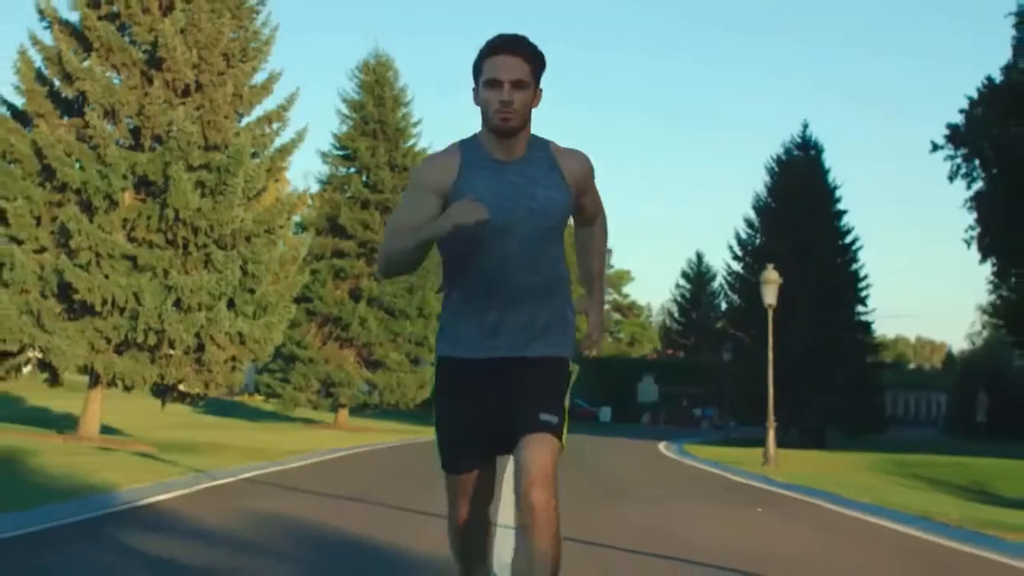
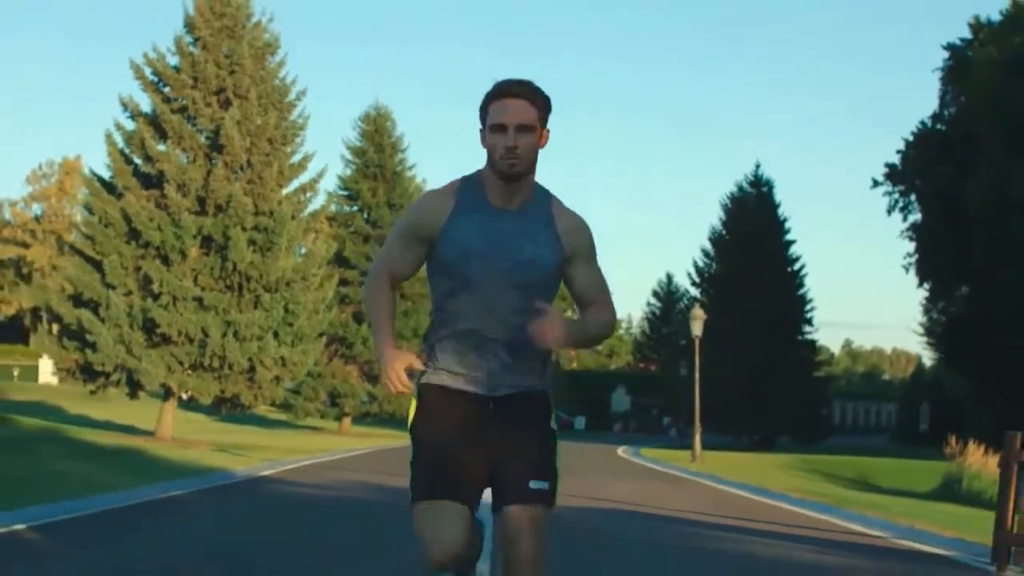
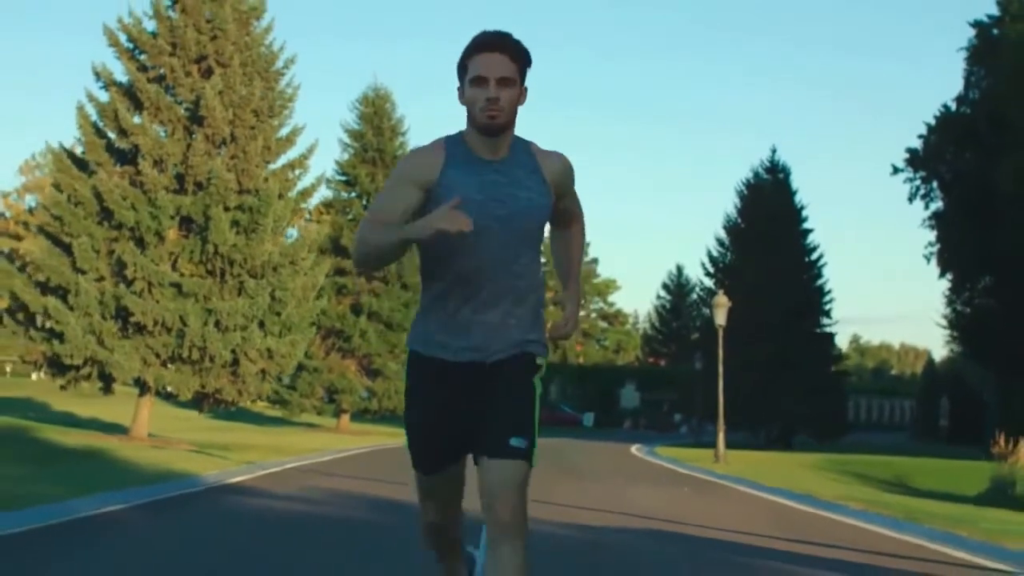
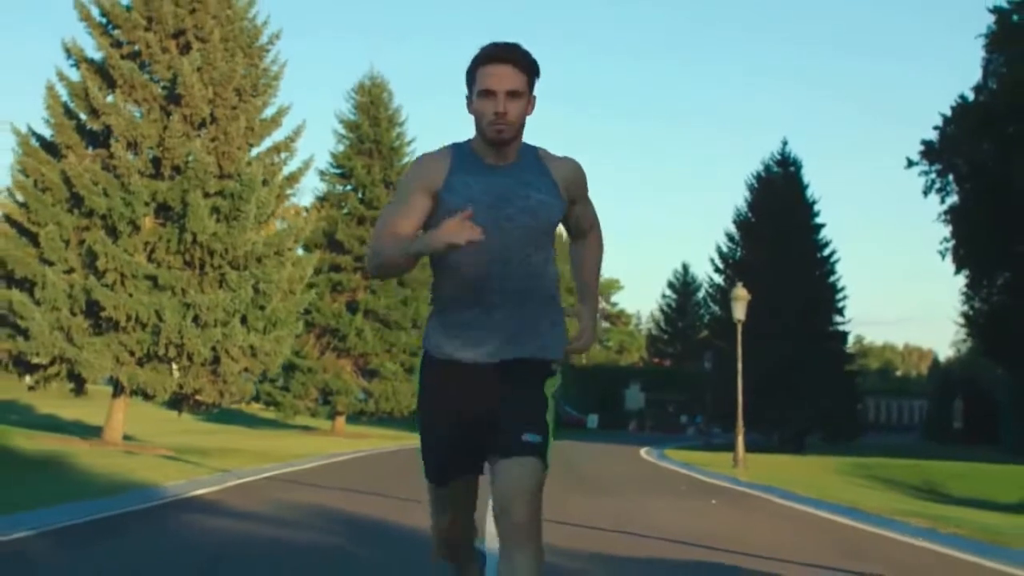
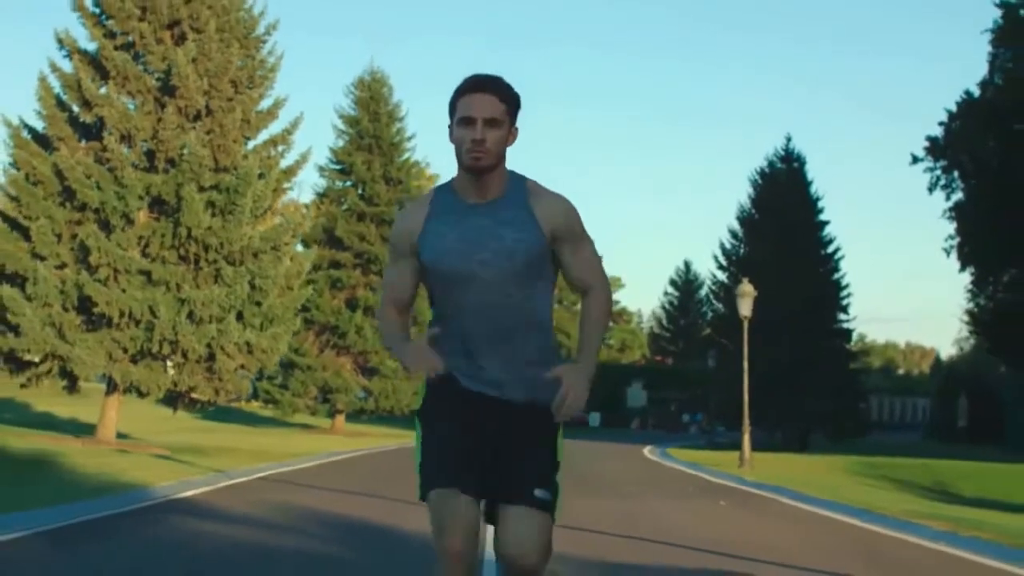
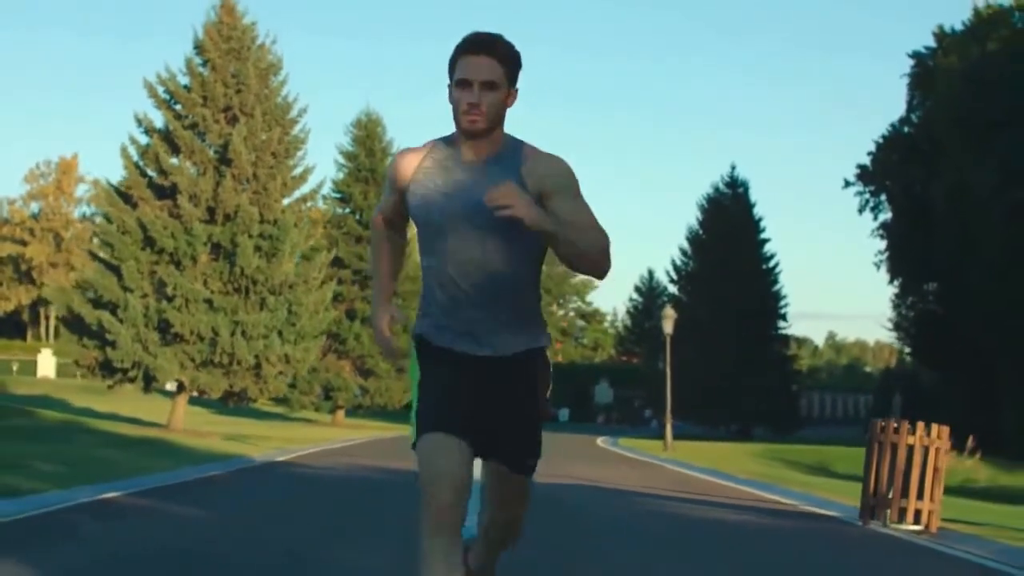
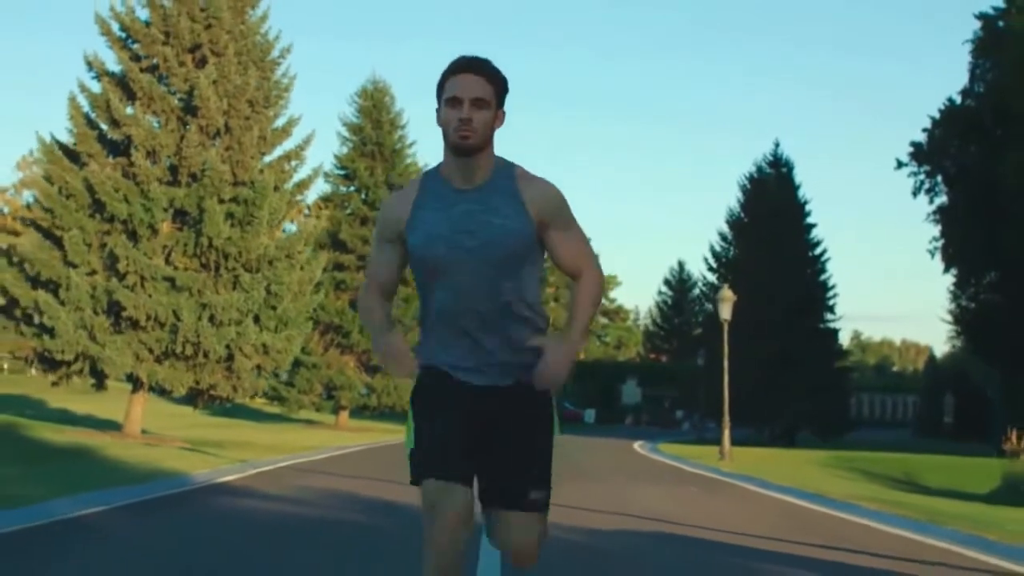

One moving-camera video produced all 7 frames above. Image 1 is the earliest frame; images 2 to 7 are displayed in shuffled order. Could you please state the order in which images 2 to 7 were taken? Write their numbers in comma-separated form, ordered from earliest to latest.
5, 4, 7, 3, 2, 6
